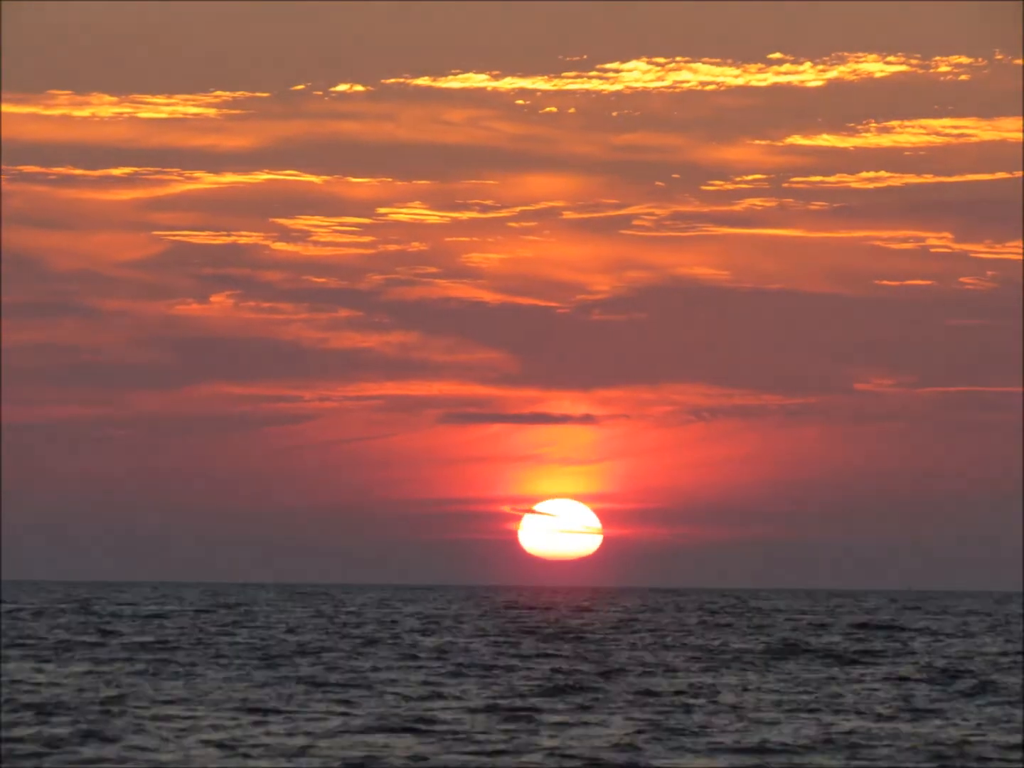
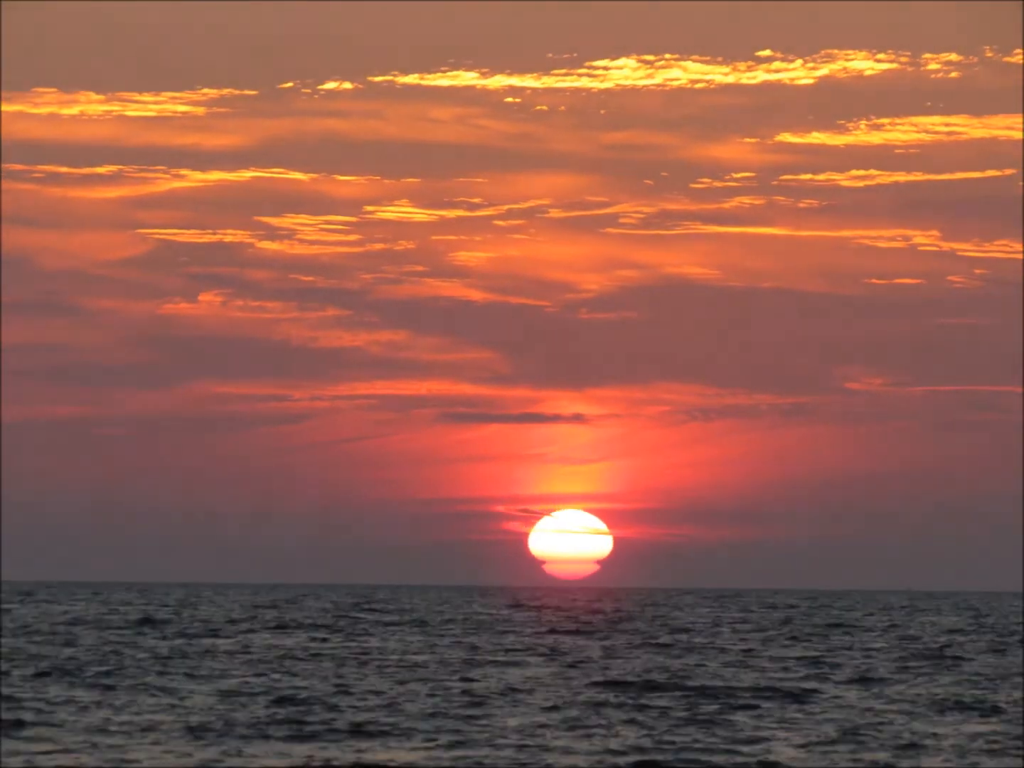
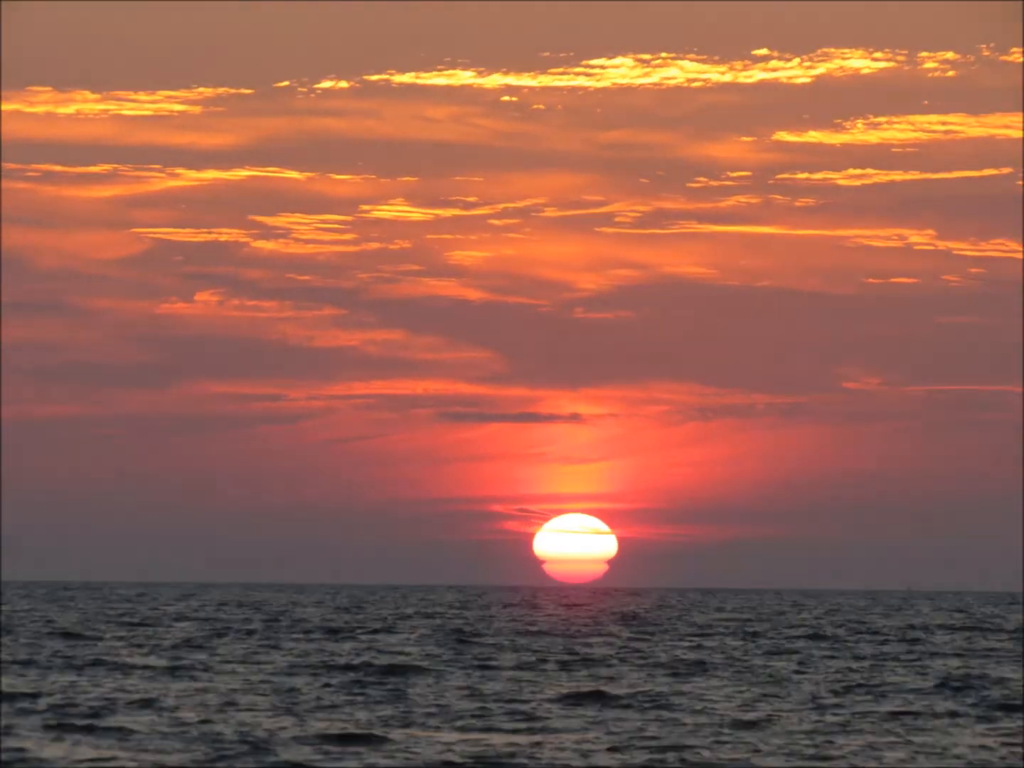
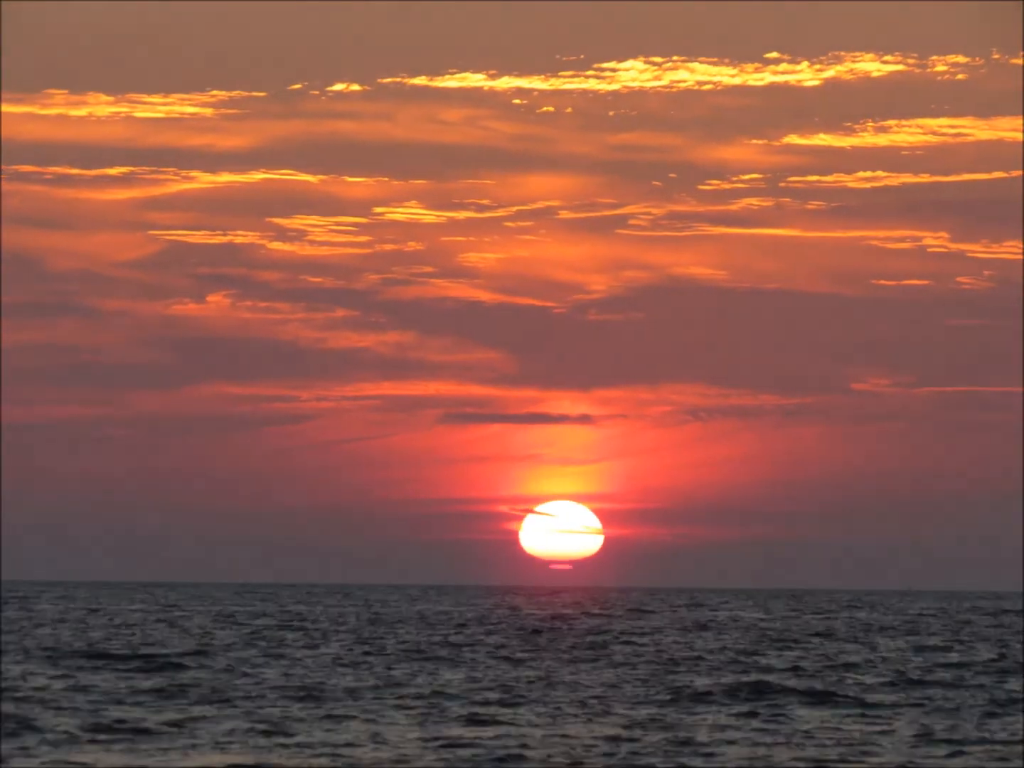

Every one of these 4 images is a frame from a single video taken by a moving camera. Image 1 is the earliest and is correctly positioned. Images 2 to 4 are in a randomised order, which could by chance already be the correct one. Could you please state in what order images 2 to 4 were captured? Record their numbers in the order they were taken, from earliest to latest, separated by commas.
4, 2, 3
